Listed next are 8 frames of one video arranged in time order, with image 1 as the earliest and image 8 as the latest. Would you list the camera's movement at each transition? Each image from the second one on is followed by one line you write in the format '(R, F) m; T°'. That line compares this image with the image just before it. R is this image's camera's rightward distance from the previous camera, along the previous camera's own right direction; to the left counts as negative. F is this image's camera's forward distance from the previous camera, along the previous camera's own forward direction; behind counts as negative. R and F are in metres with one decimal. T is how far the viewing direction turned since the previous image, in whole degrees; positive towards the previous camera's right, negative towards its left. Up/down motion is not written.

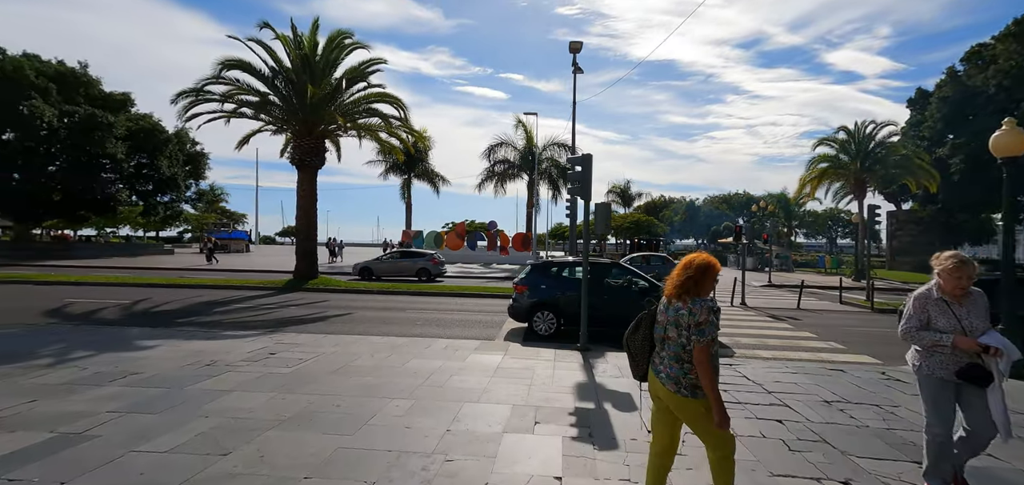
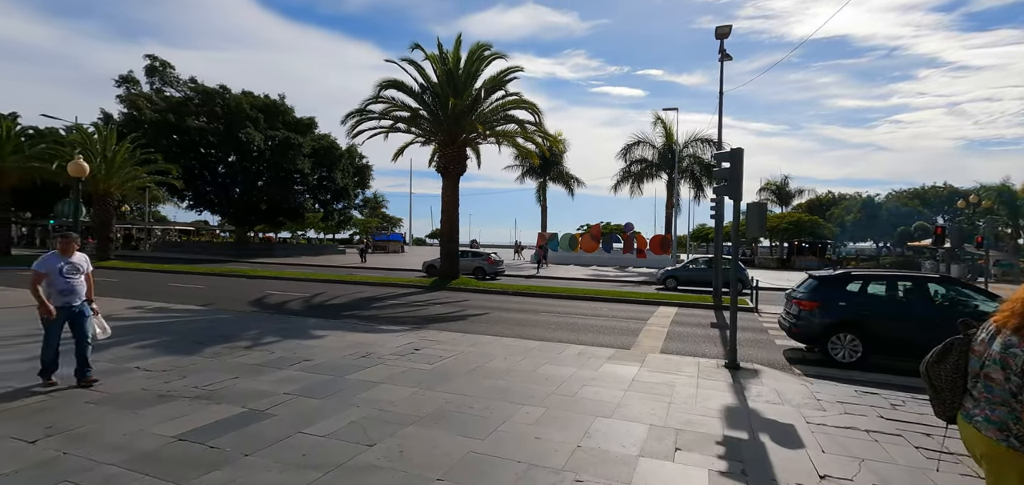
(0.0, +0.1) m; -16°
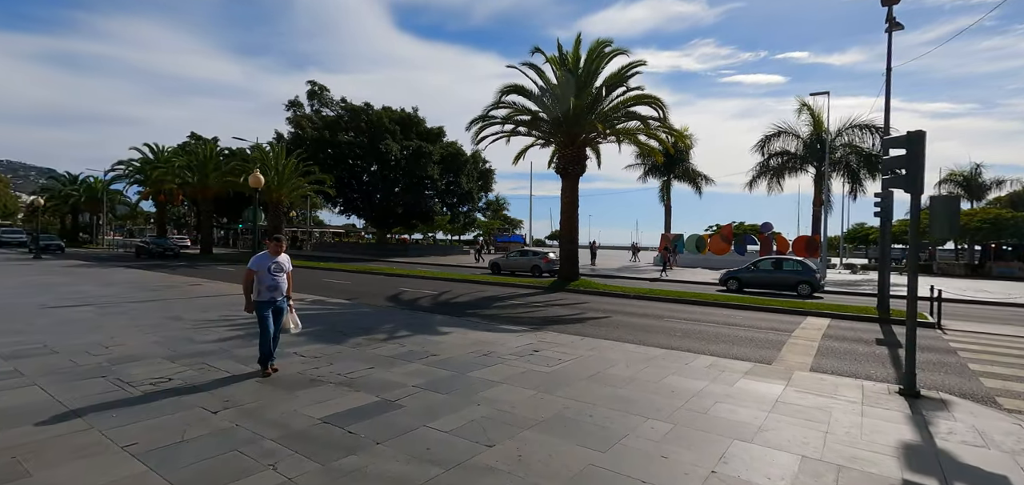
(0.0, +0.1) m; -14°
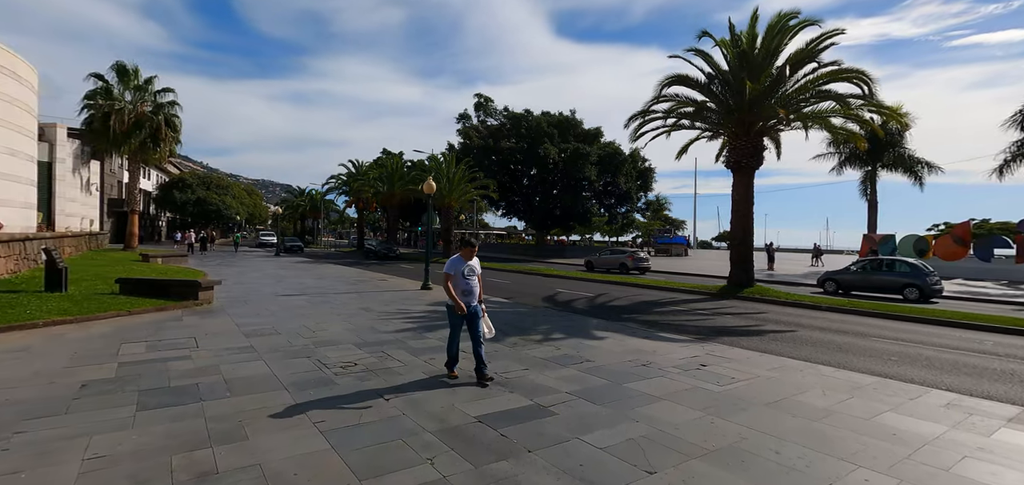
(0.0, +0.2) m; -18°
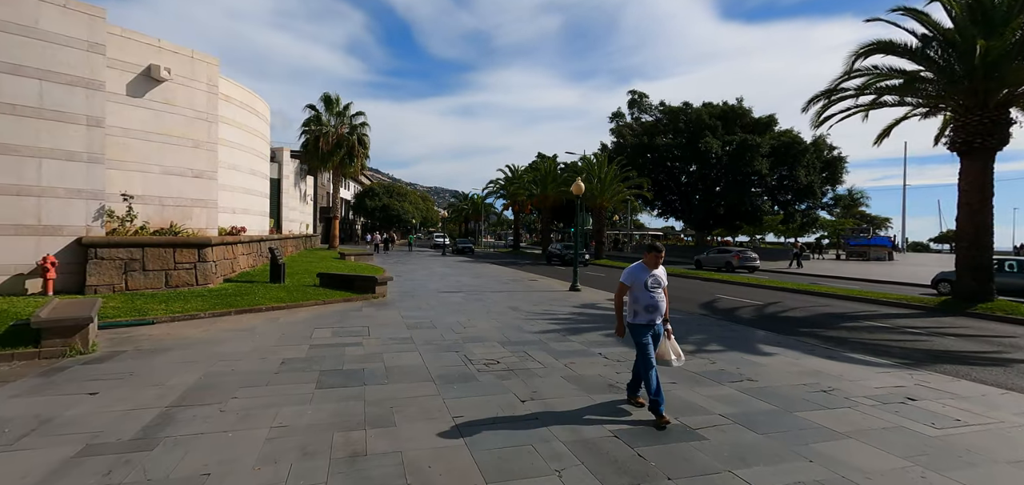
(+0.1, +0.3) m; -18°
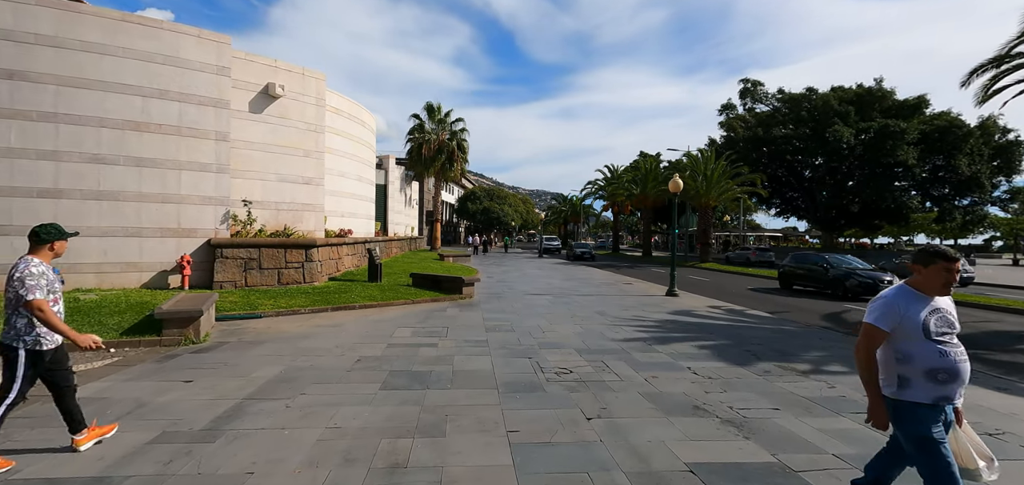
(+0.4, +0.4) m; -12°
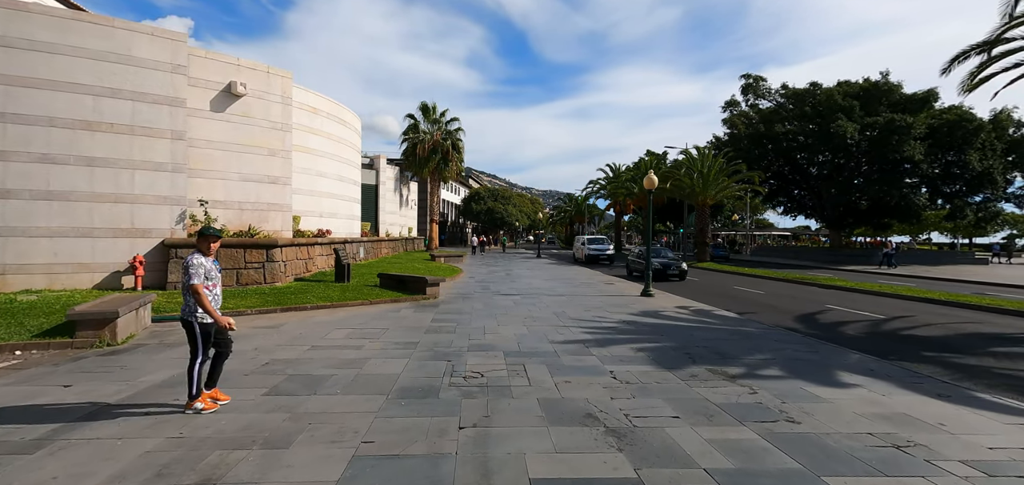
(+1.3, +0.4) m; -1°
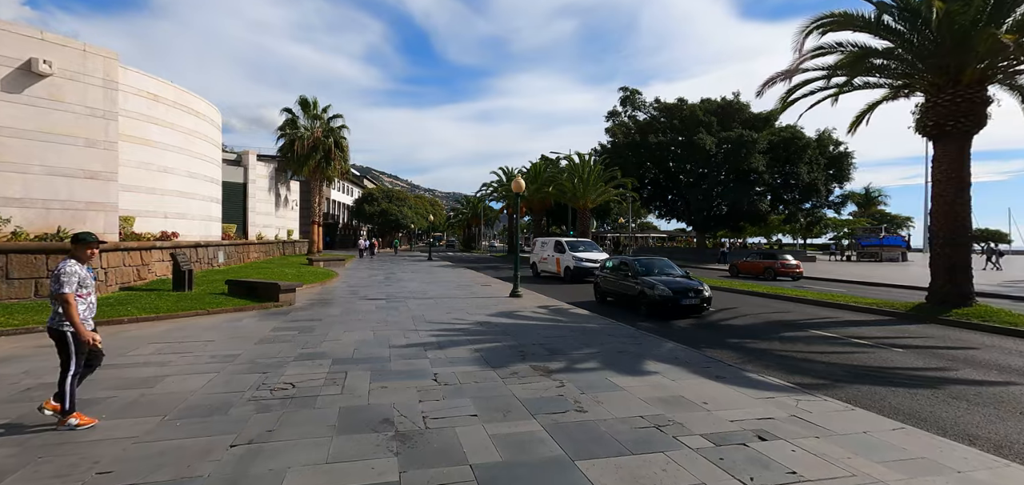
(+1.0, 0.0) m; +11°
